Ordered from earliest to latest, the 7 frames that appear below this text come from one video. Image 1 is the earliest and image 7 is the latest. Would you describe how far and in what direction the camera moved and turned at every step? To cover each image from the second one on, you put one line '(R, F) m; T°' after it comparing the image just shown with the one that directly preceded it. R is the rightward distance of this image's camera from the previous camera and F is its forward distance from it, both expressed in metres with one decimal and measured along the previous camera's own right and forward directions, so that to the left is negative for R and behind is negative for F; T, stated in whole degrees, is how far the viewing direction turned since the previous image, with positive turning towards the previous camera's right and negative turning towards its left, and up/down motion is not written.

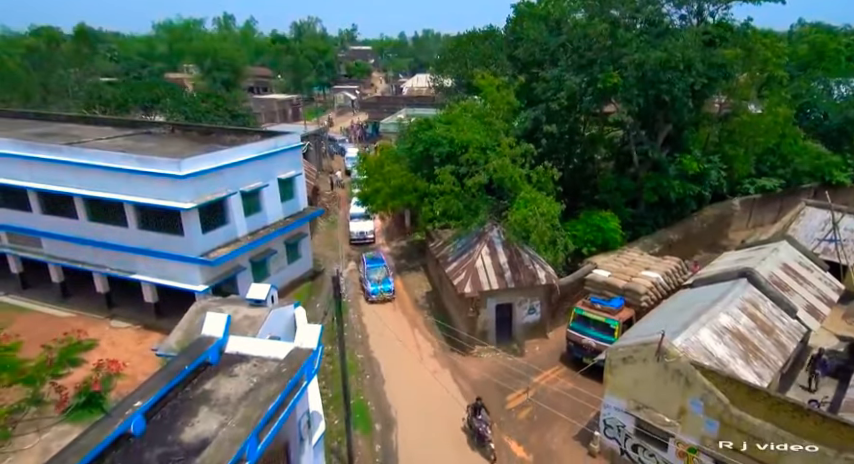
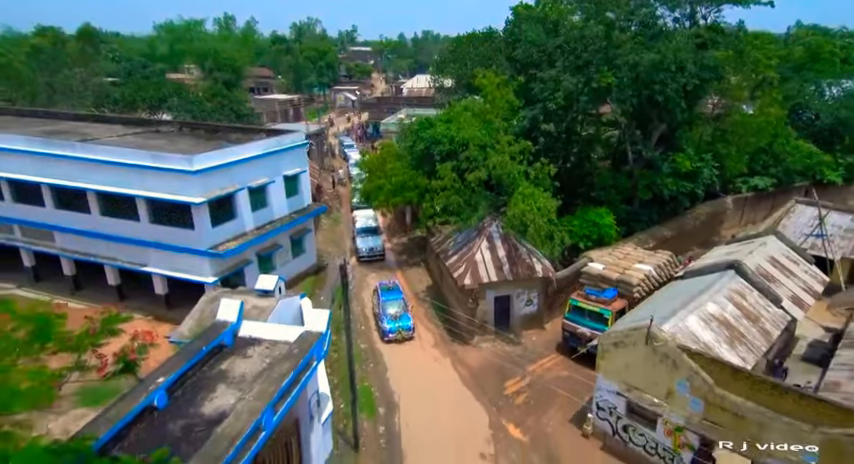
(-0.1, -0.7) m; 0°
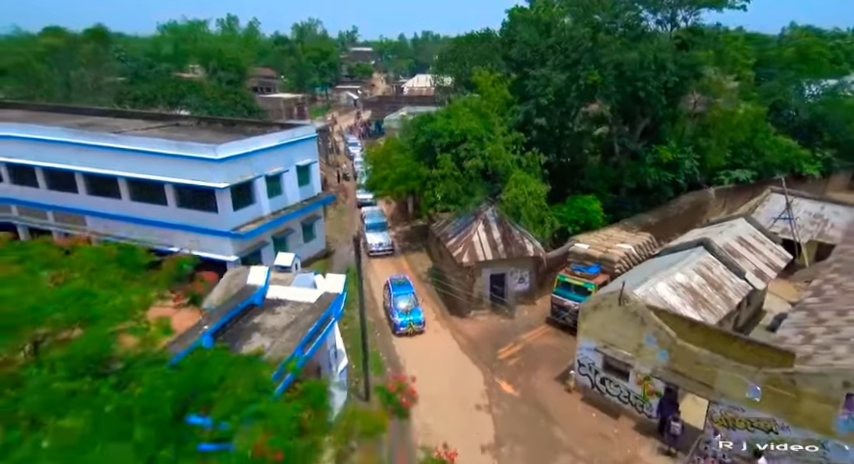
(-0.1, -1.8) m; 0°
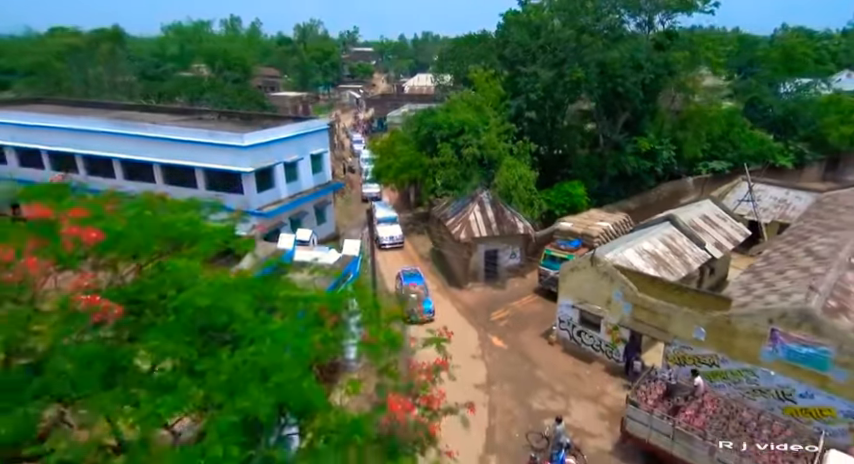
(-0.1, -2.5) m; 0°
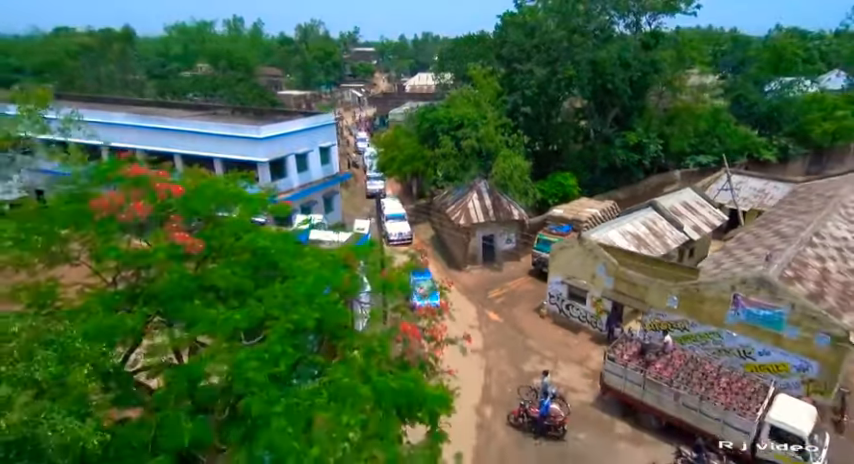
(-0.1, -1.7) m; 0°
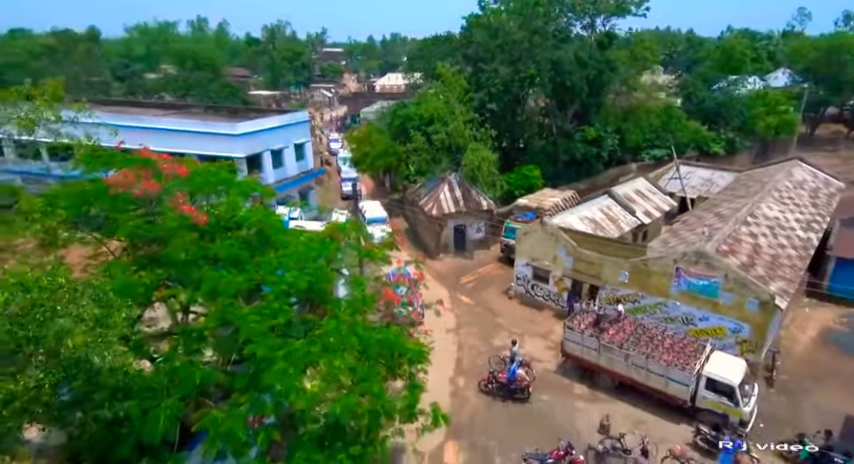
(0.0, -1.2) m; +3°
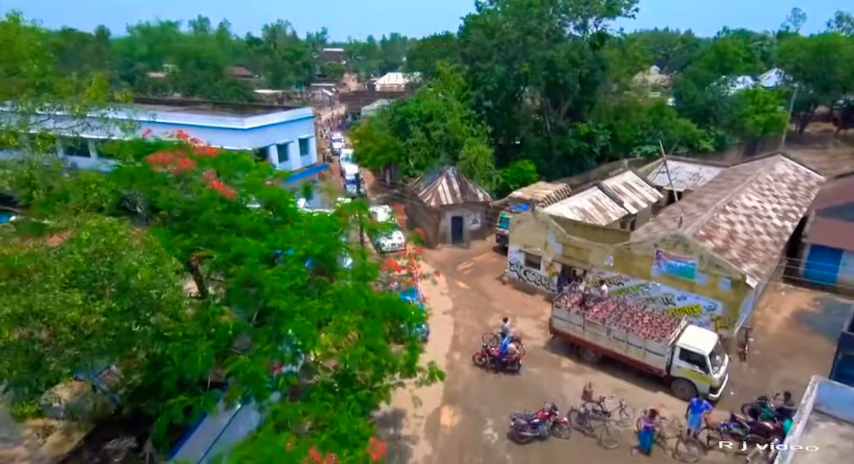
(0.0, -1.2) m; 0°
